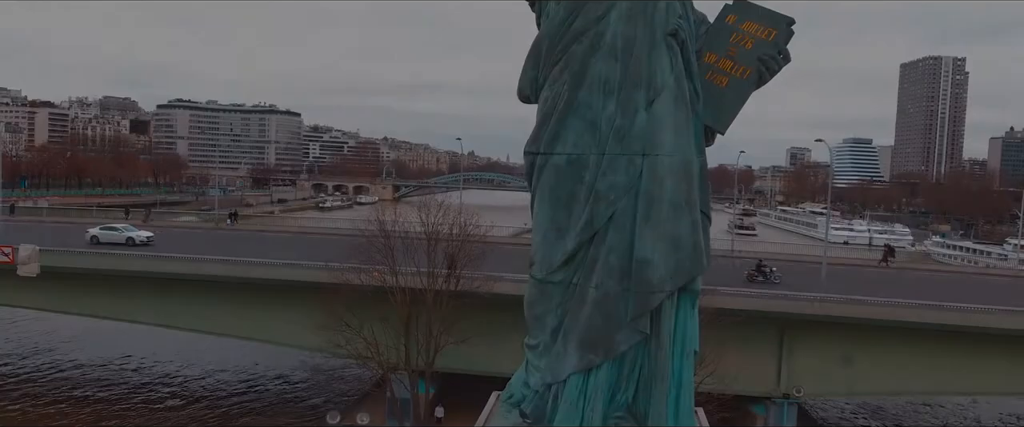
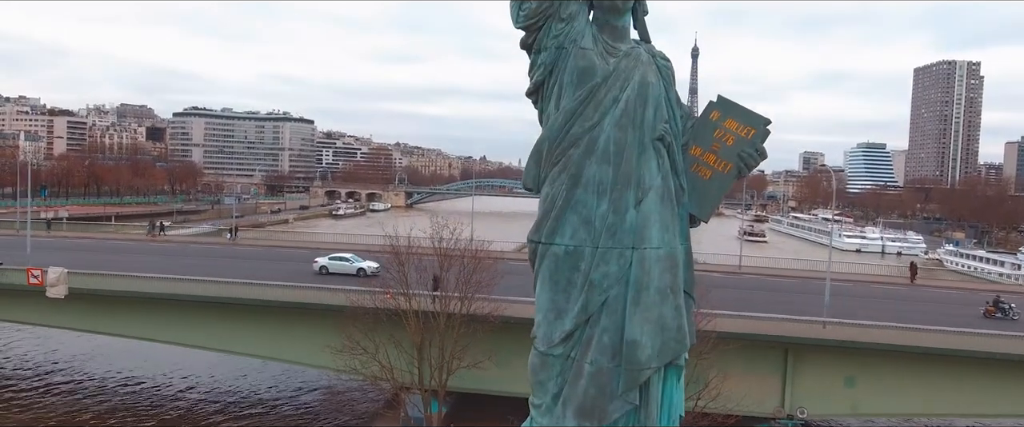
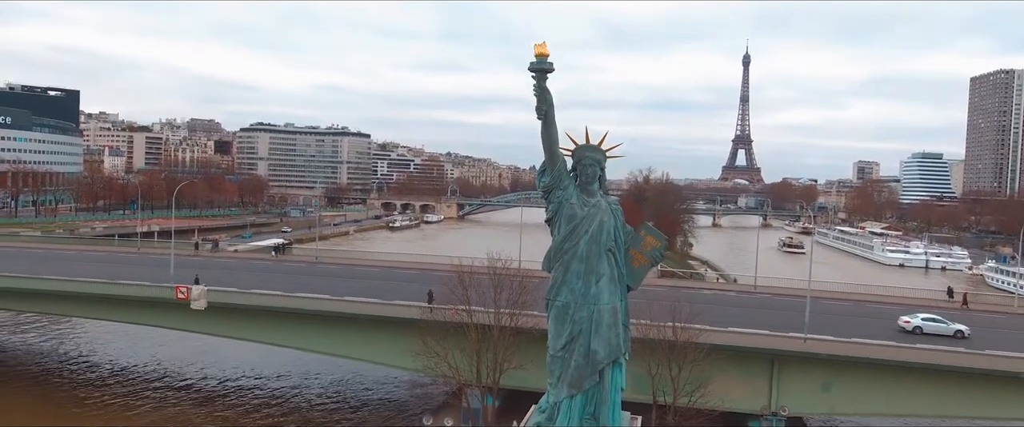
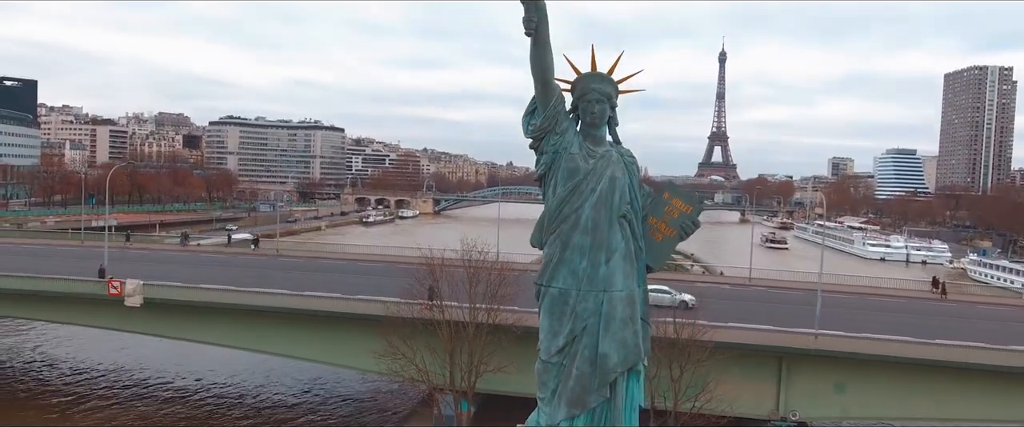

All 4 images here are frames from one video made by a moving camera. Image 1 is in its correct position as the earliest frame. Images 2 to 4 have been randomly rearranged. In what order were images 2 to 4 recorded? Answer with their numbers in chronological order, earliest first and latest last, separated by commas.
2, 4, 3
